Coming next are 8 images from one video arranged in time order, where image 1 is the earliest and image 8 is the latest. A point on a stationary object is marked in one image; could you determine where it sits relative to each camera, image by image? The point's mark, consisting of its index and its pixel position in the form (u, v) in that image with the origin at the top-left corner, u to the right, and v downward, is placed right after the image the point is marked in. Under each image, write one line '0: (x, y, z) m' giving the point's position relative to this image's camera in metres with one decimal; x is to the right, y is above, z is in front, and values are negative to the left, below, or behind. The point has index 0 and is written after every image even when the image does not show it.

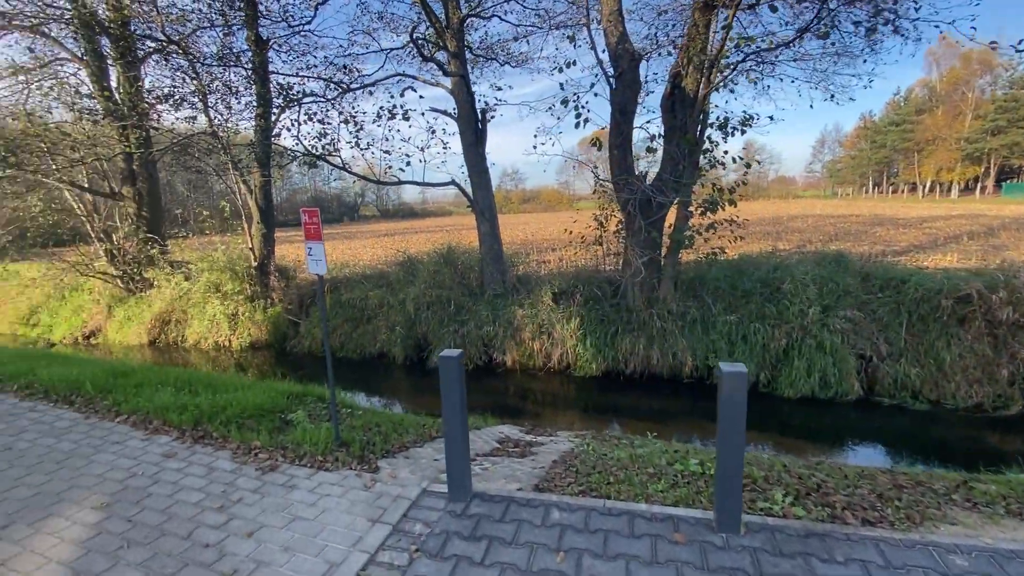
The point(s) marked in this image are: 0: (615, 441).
0: (+1.1, -1.6, +5.0) m
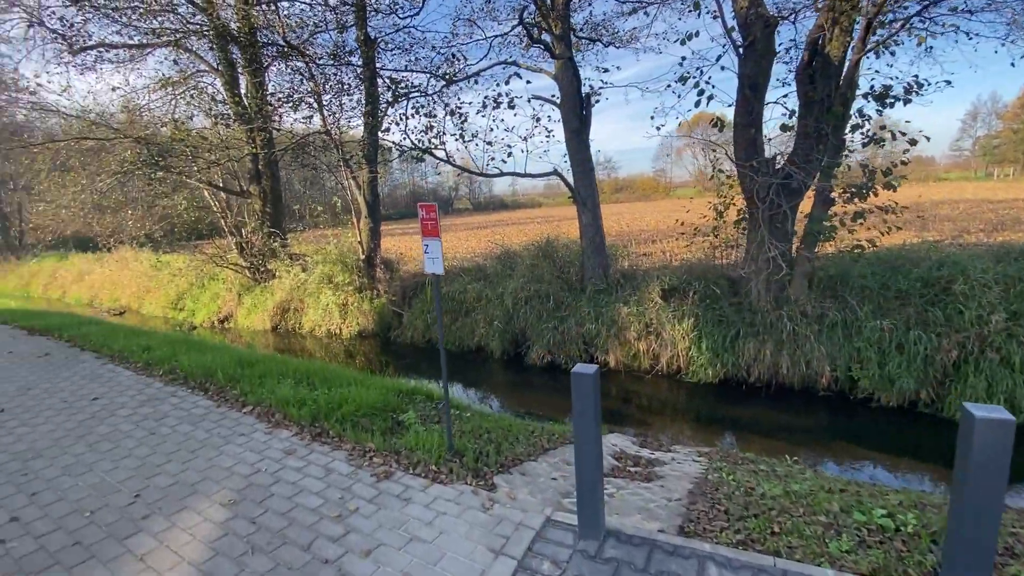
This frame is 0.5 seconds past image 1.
0: (+2.1, -1.6, +4.3) m
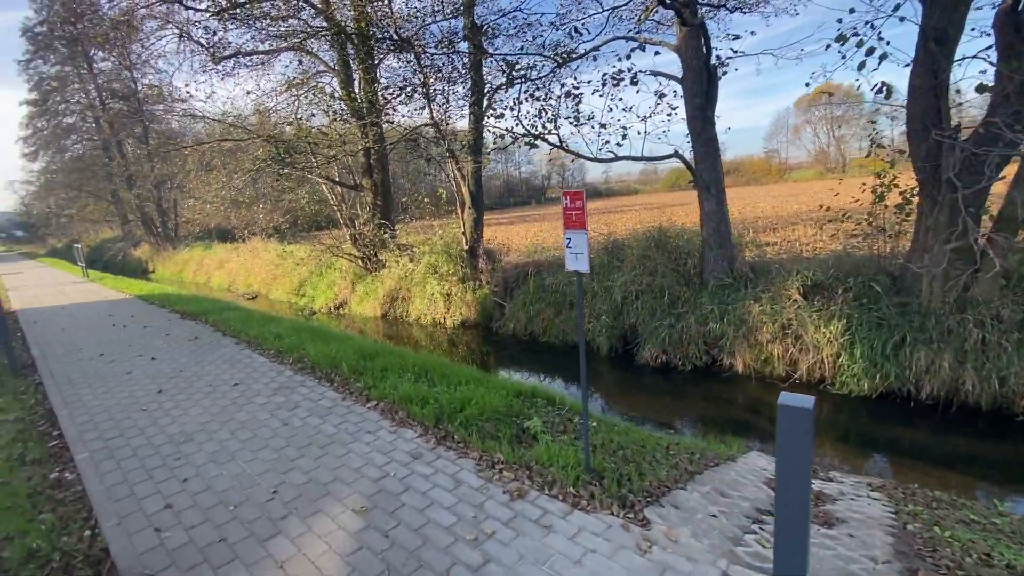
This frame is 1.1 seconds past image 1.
0: (+3.2, -1.6, +3.4) m
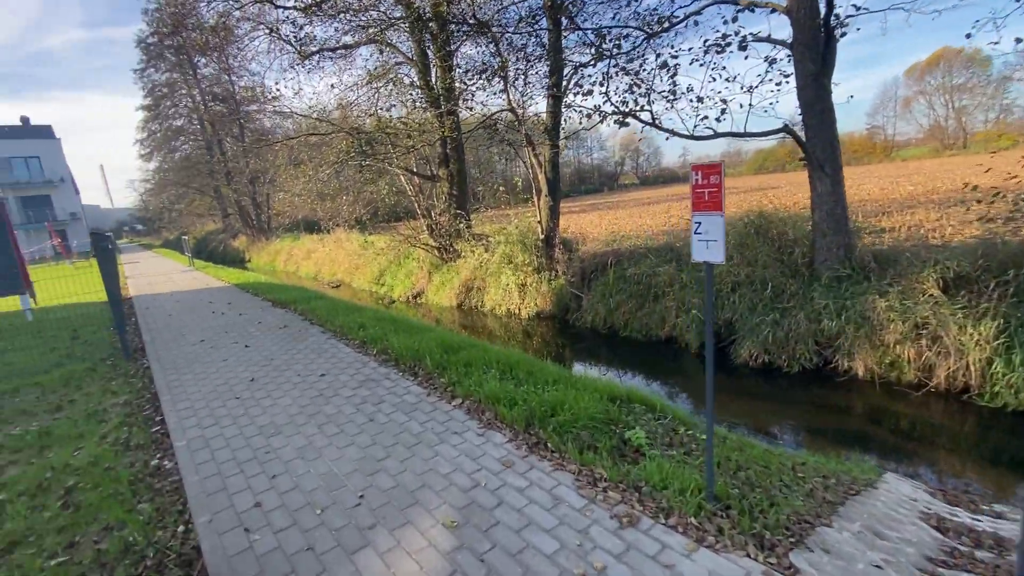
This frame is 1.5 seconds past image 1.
0: (+3.8, -1.6, +2.5) m
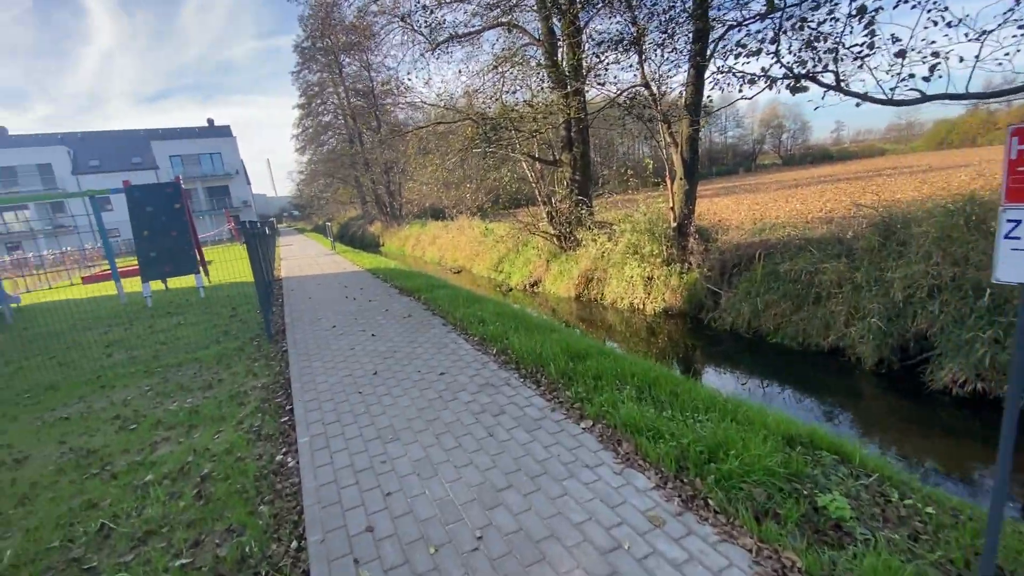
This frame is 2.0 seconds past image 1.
0: (+4.3, -1.8, +1.0) m
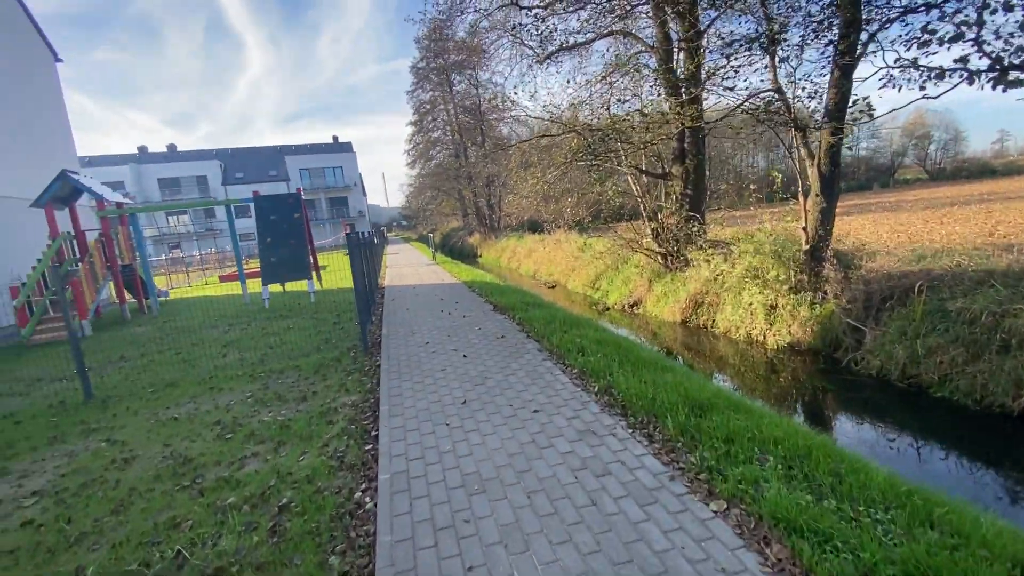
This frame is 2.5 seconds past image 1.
0: (+4.4, -2.2, -0.4) m
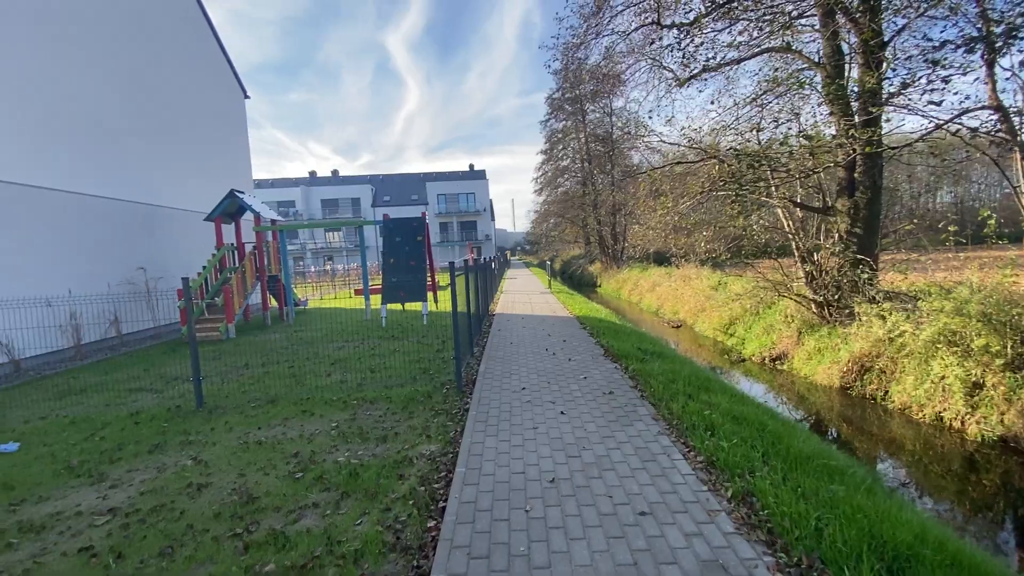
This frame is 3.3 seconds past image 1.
0: (+3.7, -2.6, -2.4) m
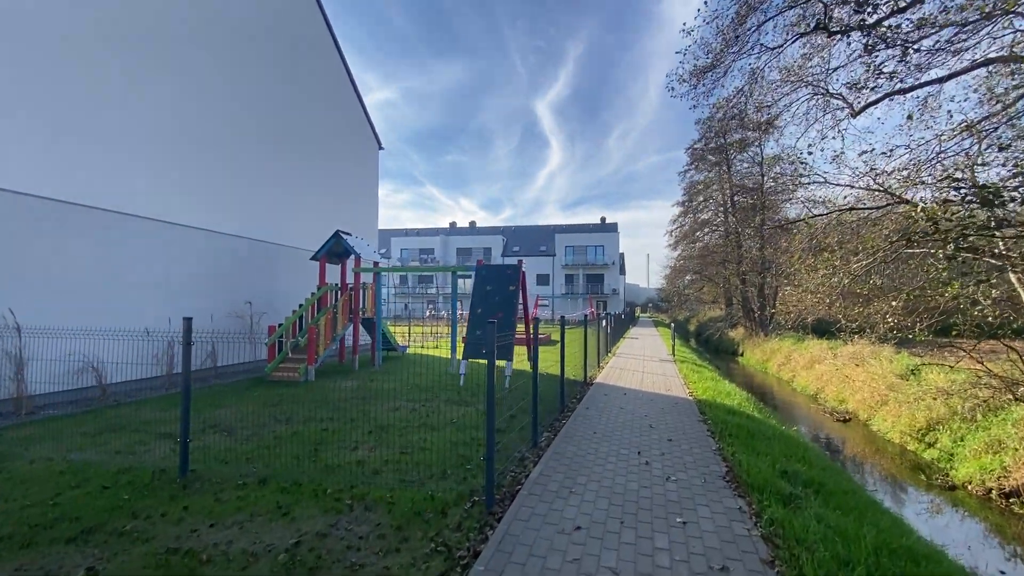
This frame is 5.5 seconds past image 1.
0: (+1.6, -2.5, -5.2) m
